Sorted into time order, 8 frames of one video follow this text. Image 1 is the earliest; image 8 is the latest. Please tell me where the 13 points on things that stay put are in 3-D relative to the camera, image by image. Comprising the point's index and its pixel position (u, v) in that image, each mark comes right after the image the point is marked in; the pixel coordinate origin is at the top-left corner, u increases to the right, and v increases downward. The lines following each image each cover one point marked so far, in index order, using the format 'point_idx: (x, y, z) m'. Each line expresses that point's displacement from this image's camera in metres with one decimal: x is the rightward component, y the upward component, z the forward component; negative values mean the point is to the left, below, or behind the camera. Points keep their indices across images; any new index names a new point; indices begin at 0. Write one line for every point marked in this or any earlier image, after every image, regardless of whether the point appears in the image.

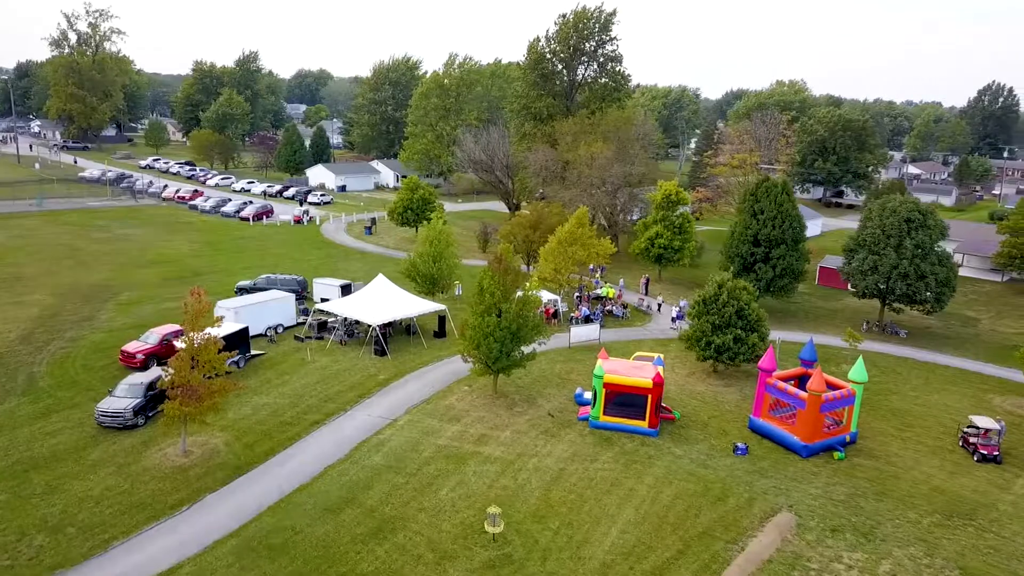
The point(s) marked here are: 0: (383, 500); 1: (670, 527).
0: (-3.0, -5.0, +19.1) m
1: (+3.6, -5.5, +18.6) m
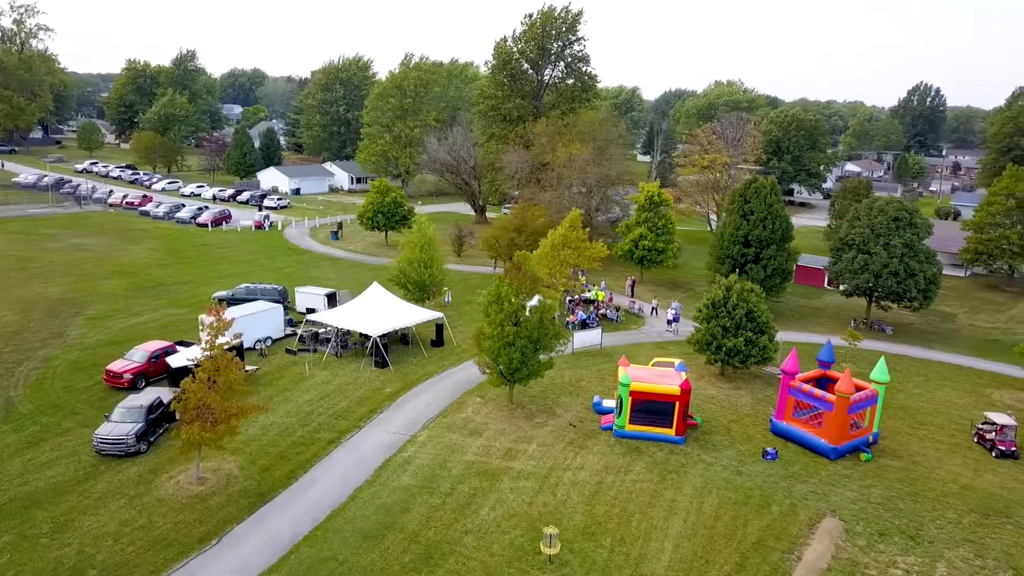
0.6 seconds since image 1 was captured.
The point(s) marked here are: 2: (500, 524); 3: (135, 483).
0: (-1.9, -5.3, +18.2) m
1: (+4.7, -5.6, +18.2) m
2: (-0.2, -5.4, +18.4) m
3: (-9.1, -4.7, +19.6) m
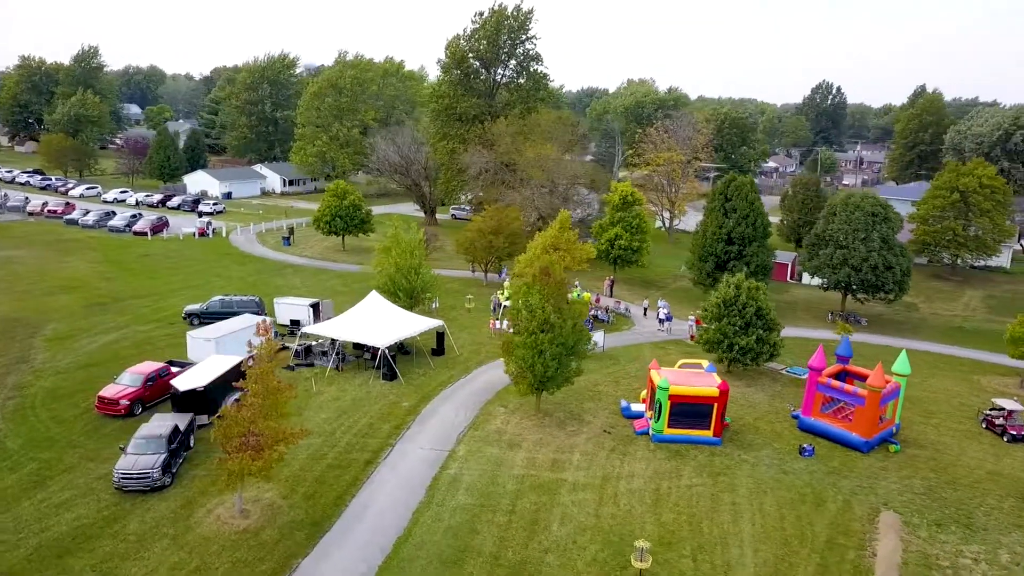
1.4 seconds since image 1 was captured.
0: (-0.2, -5.5, +17.5) m
1: (+6.4, -5.7, +18.3) m
2: (+1.4, -5.5, +17.8) m
3: (-7.6, -5.2, +18.0) m
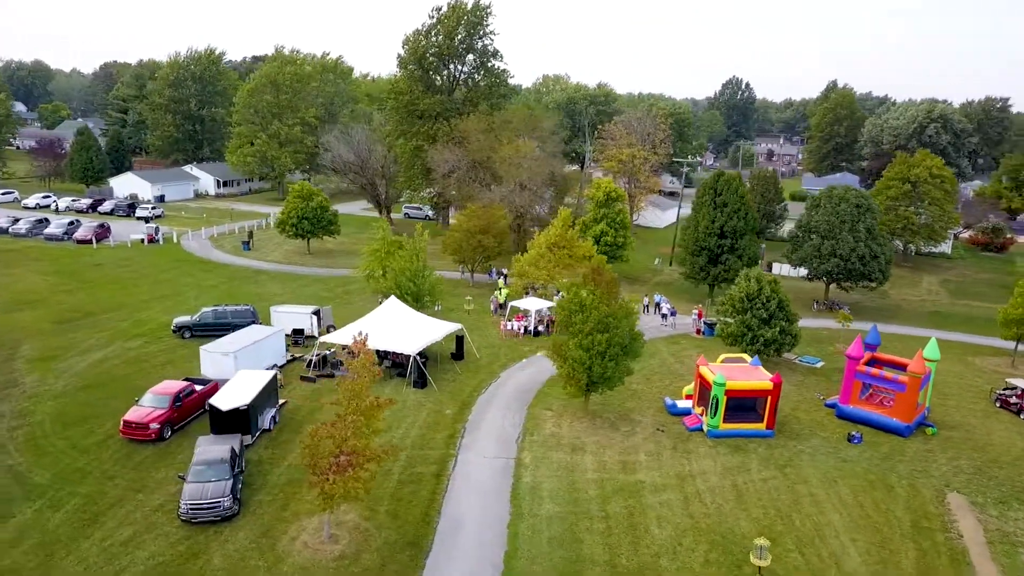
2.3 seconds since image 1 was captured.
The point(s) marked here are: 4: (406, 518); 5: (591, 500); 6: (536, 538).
0: (+2.1, -5.6, +17.1) m
1: (+8.6, -5.5, +18.7) m
2: (+3.7, -5.5, +17.7) m
3: (-5.3, -5.5, +16.8) m
4: (-2.4, -5.2, +18.2) m
5: (+1.9, -5.0, +19.2) m
6: (+0.5, -5.4, +17.5) m
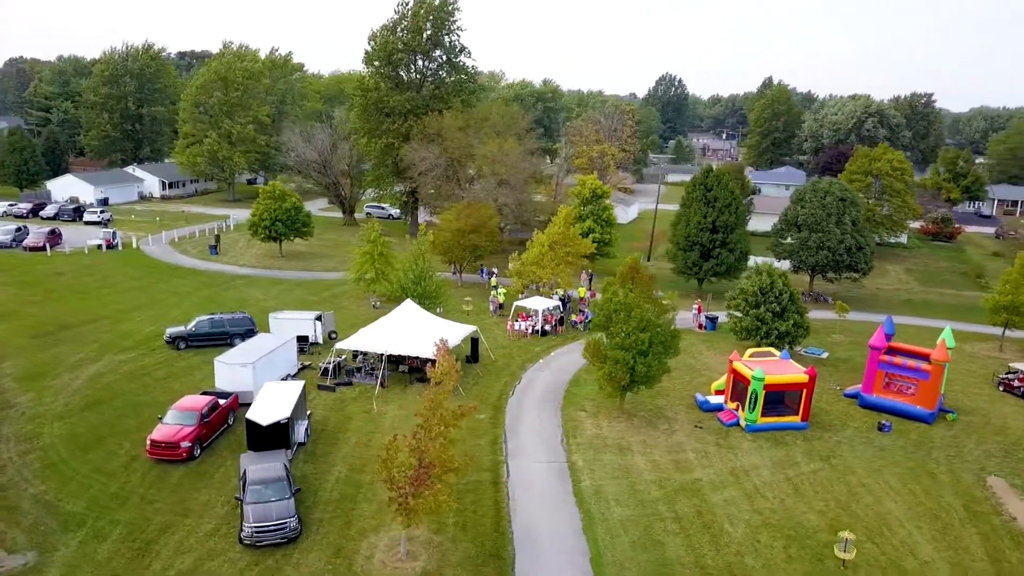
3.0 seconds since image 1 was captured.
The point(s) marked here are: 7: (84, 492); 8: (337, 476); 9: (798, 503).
0: (+3.8, -5.6, +17.0) m
1: (+10.1, -5.3, +19.2) m
2: (+5.3, -5.5, +17.7) m
3: (-3.5, -5.6, +16.0) m
4: (-0.7, -5.3, +17.7) m
5: (+3.4, -5.0, +19.1) m
6: (+2.2, -5.4, +17.2) m
7: (-10.0, -4.7, +18.8) m
8: (-4.3, -4.6, +19.9) m
9: (+6.8, -5.1, +19.3) m
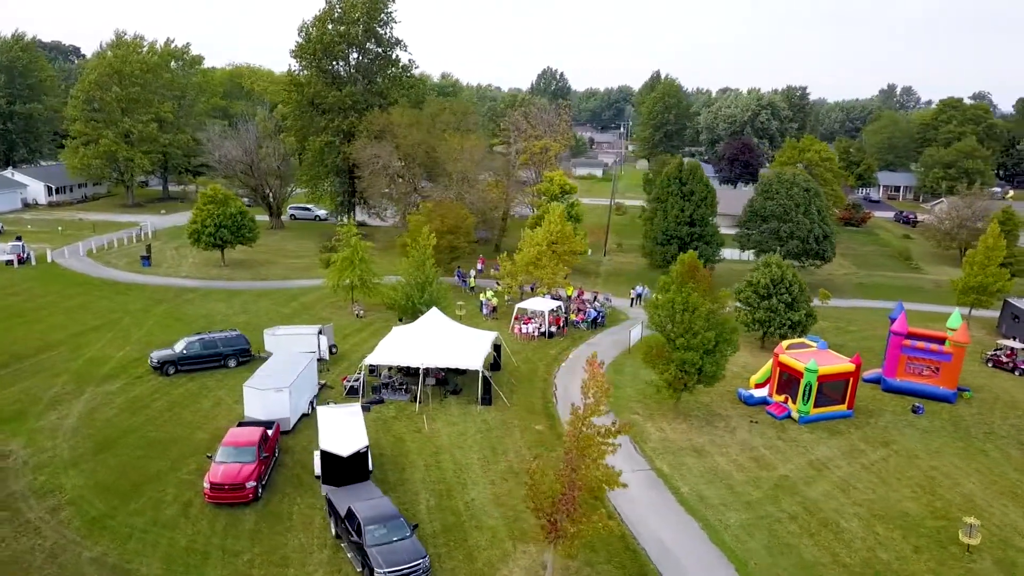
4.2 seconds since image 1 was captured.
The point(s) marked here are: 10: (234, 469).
0: (+6.6, -5.5, +16.9) m
1: (+12.4, -5.0, +20.1) m
2: (+8.0, -5.4, +17.9) m
3: (-0.4, -5.9, +14.7) m
4: (+2.0, -5.4, +16.8) m
5: (+5.8, -5.0, +18.9) m
6: (+5.0, -5.5, +16.9) m
7: (-7.3, -5.3, +16.4) m
8: (-1.9, -4.9, +18.4) m
9: (+9.2, -5.0, +19.7) m
10: (-6.3, -4.1, +18.4) m
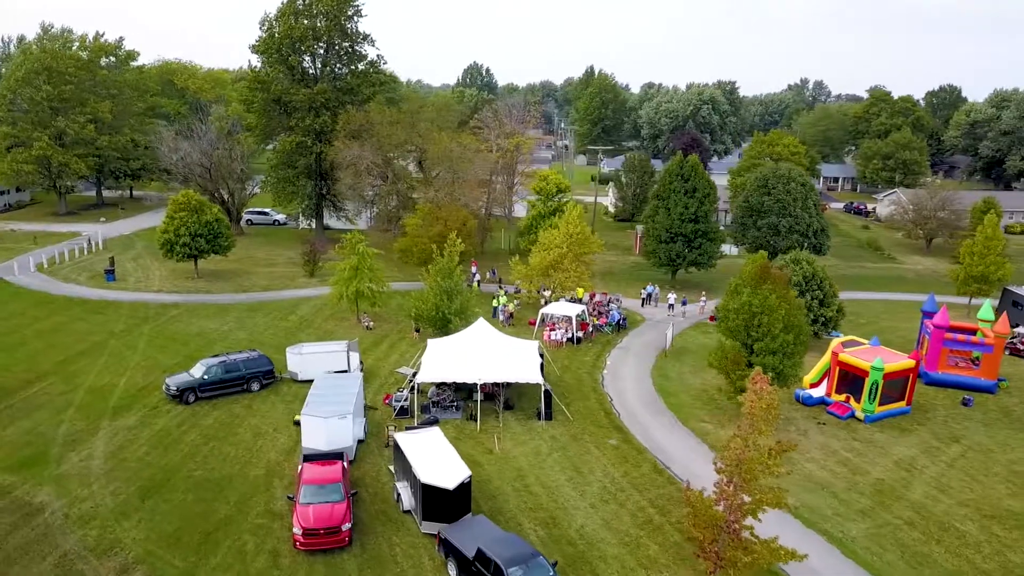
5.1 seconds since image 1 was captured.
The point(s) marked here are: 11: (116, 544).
0: (+9.2, -5.6, +16.6) m
1: (+14.6, -4.8, +20.4) m
2: (+10.5, -5.3, +17.7) m
3: (+2.5, -6.2, +13.6) m
4: (+4.6, -5.6, +15.9) m
5: (+8.2, -5.0, +18.4) m
6: (+7.6, -5.5, +16.3) m
7: (-4.5, -5.8, +14.5) m
8: (+0.6, -5.2, +17.1) m
9: (+11.4, -4.9, +19.6) m
10: (-3.9, -4.6, +16.6) m
11: (-8.2, -5.2, +16.4) m
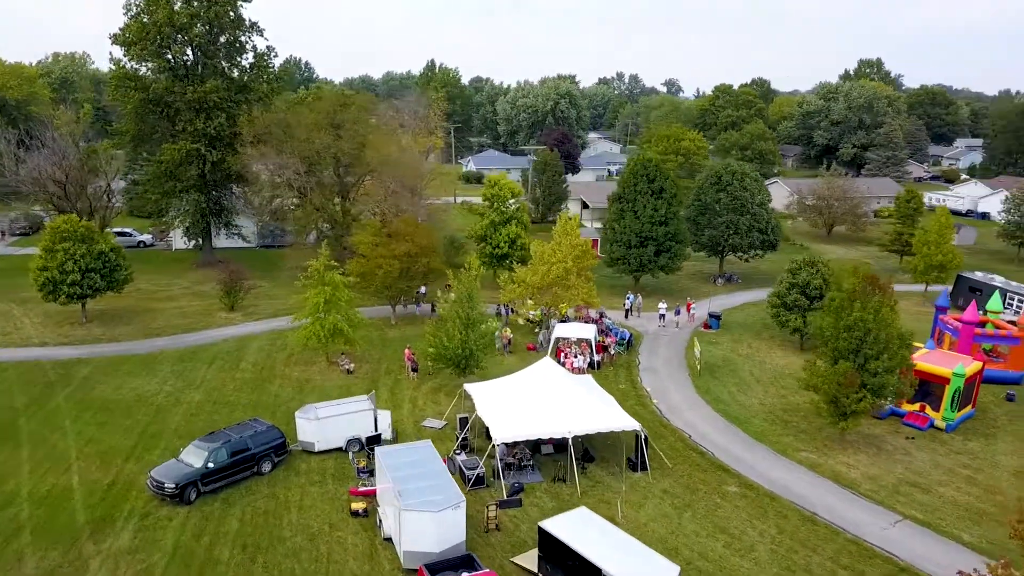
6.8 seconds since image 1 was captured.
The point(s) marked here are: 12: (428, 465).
0: (+12.8, -5.7, +15.6) m
1: (+17.1, -4.6, +20.6) m
2: (+13.8, -5.4, +17.0) m
3: (+7.1, -6.7, +11.1) m
4: (+8.5, -6.0, +13.9) m
5: (+11.3, -5.2, +17.1) m
6: (+11.3, -5.8, +15.0) m
7: (0.0, -6.8, +10.3) m
8: (+4.3, -6.0, +14.0) m
9: (+14.2, -4.9, +19.1) m
10: (+0.1, -5.6, +12.5) m
11: (-4.0, -6.5, +11.3) m
12: (-1.7, -3.8, +16.9) m
